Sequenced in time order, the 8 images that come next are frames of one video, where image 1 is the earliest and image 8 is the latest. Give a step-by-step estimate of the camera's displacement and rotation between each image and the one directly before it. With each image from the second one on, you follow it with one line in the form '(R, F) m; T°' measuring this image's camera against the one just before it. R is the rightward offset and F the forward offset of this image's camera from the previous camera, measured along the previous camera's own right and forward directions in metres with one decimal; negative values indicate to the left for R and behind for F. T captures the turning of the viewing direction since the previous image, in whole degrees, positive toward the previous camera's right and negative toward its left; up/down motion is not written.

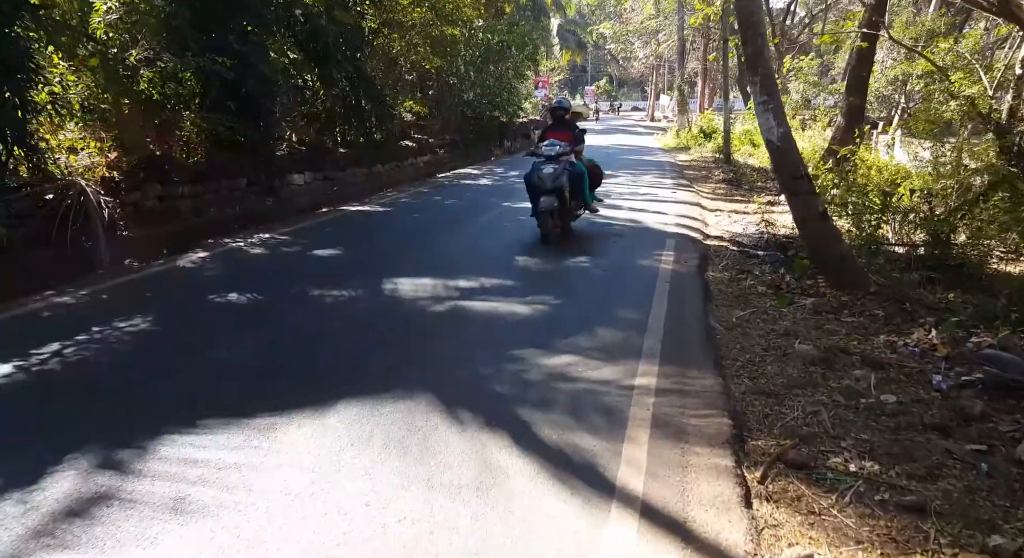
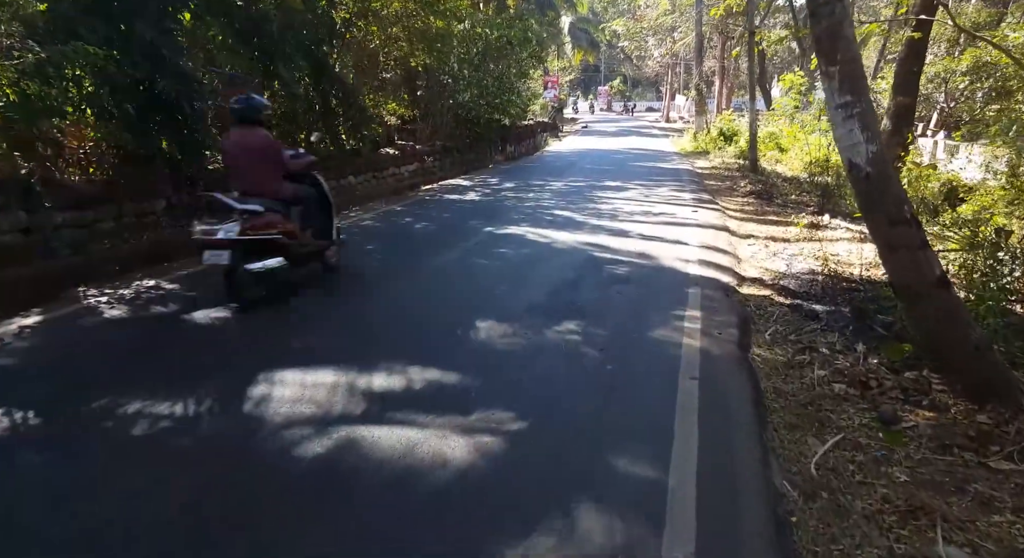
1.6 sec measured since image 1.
(+0.4, +2.1) m; -1°
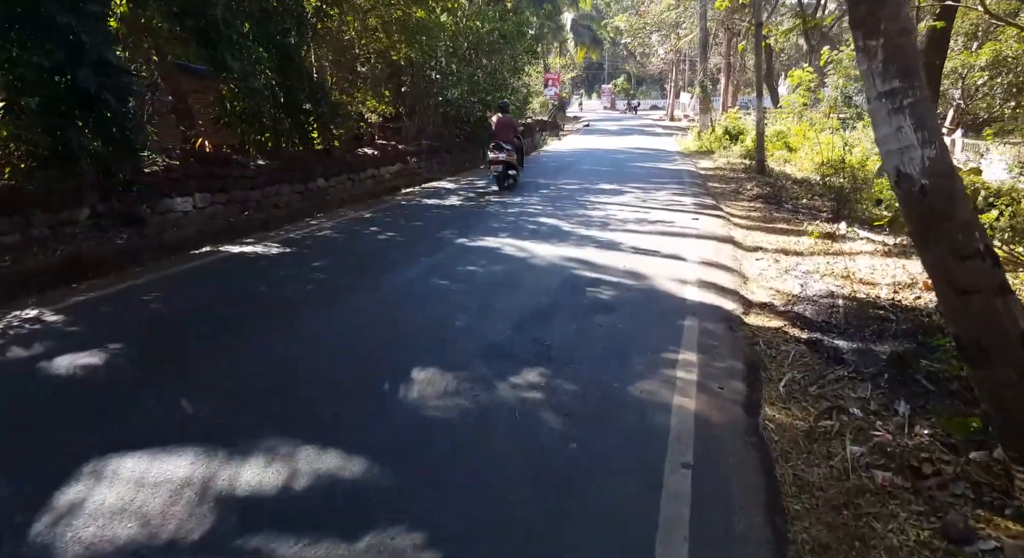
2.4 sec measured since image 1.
(+0.4, +1.1) m; 0°
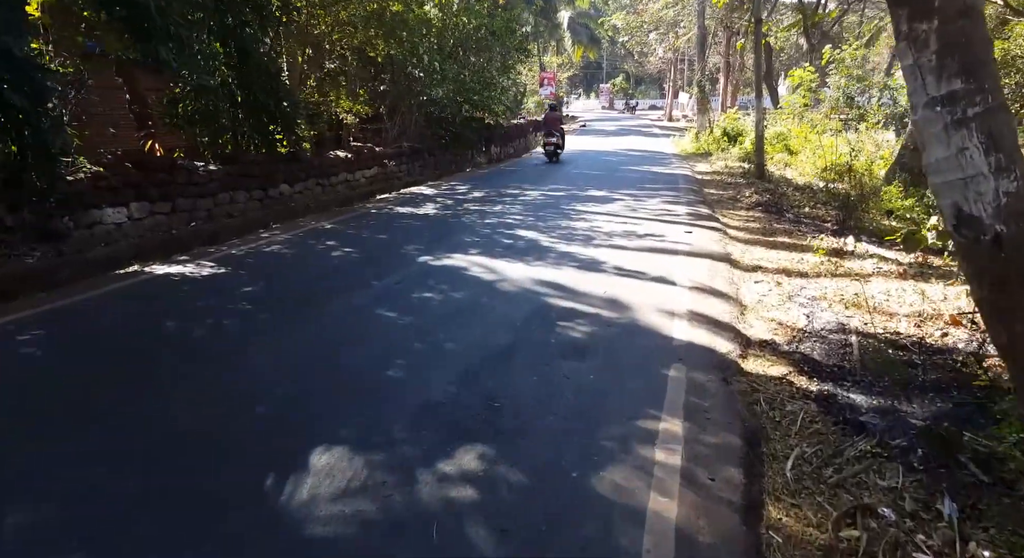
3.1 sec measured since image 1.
(+0.3, +0.9) m; 0°
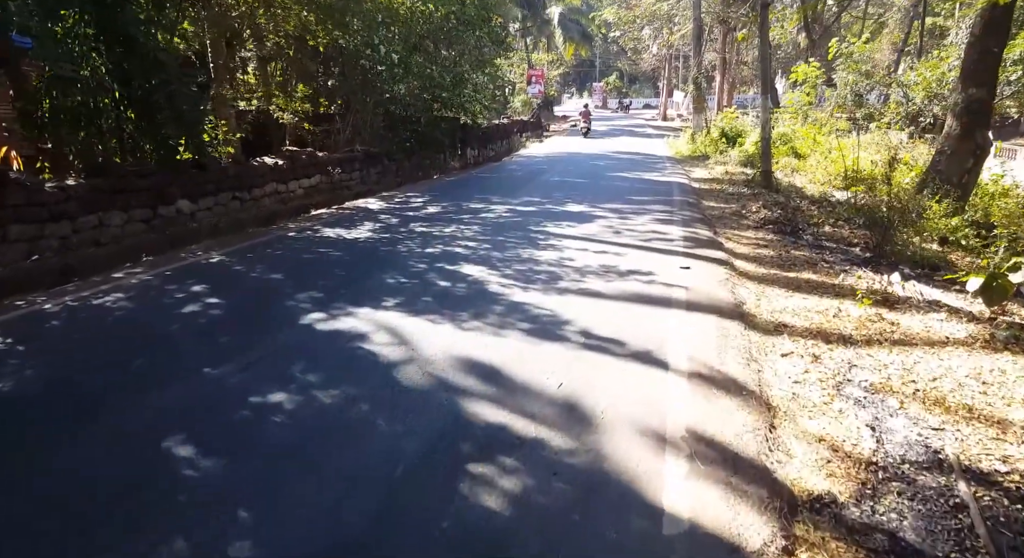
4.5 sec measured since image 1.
(+0.6, +2.1) m; 0°
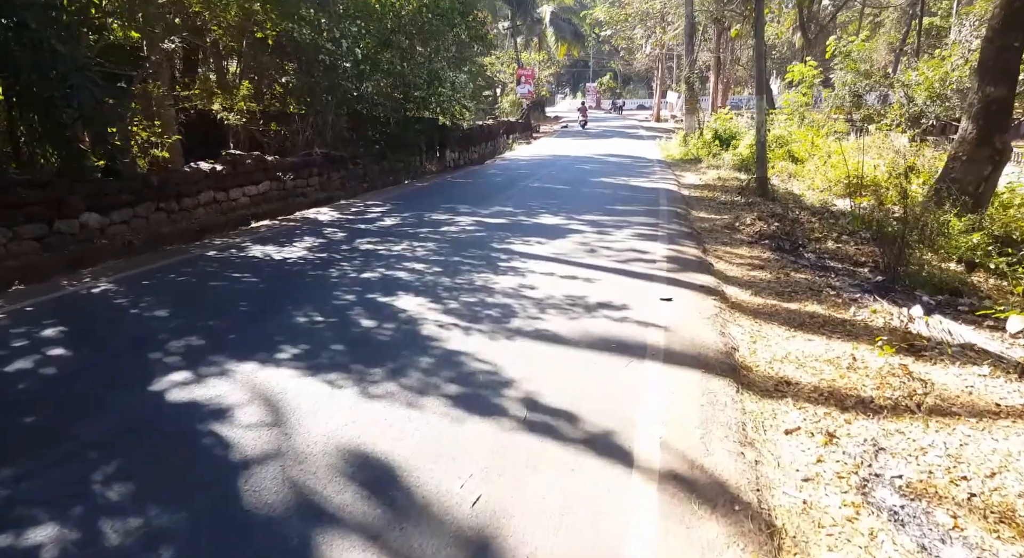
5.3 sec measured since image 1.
(+0.4, +1.2) m; 0°
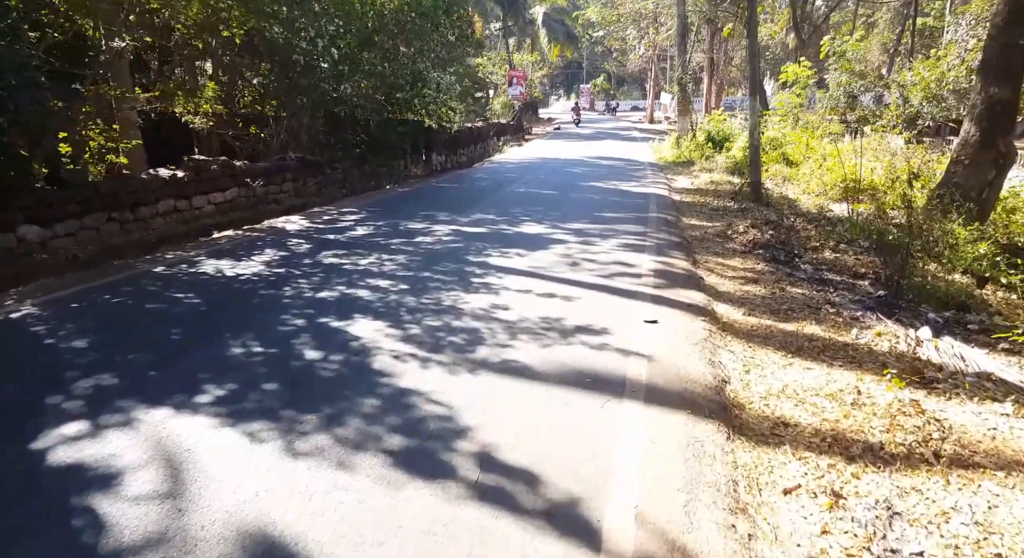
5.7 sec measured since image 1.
(+0.2, +0.6) m; 0°
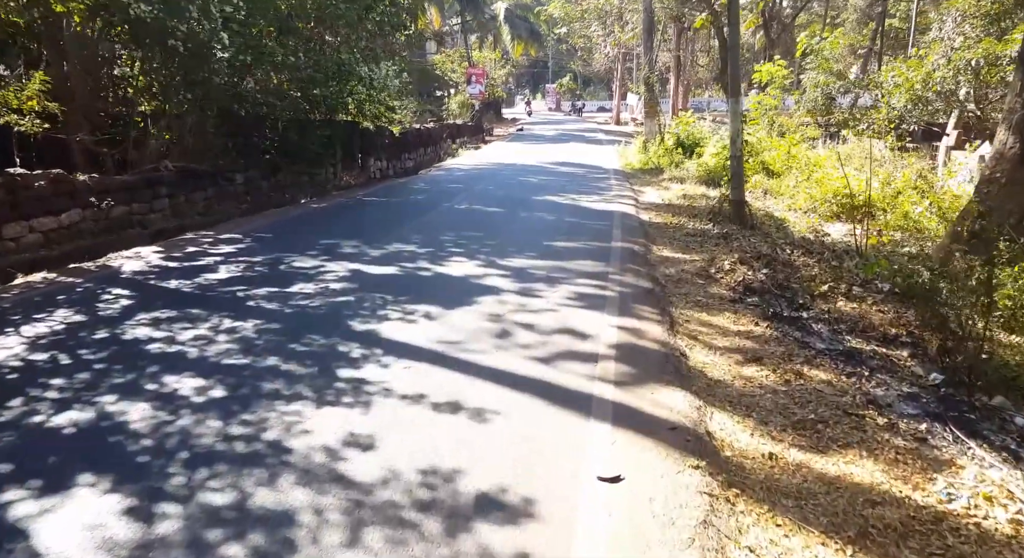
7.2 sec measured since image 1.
(+0.5, +2.3) m; +3°
